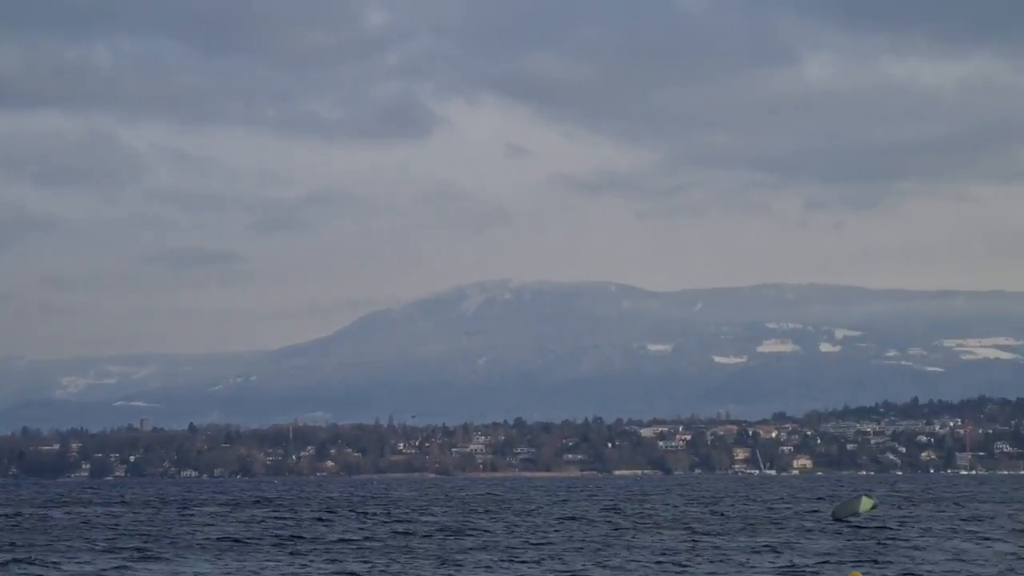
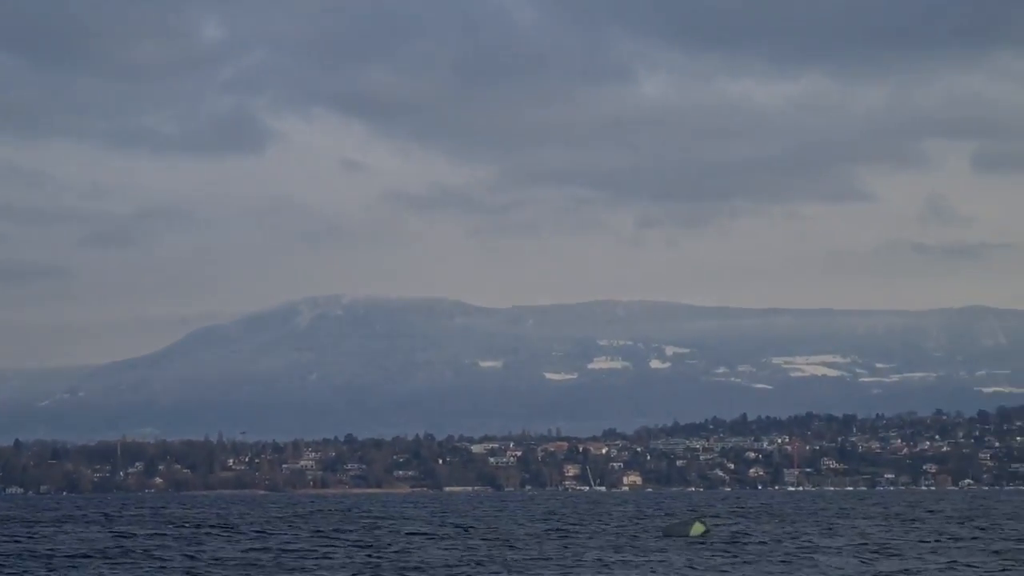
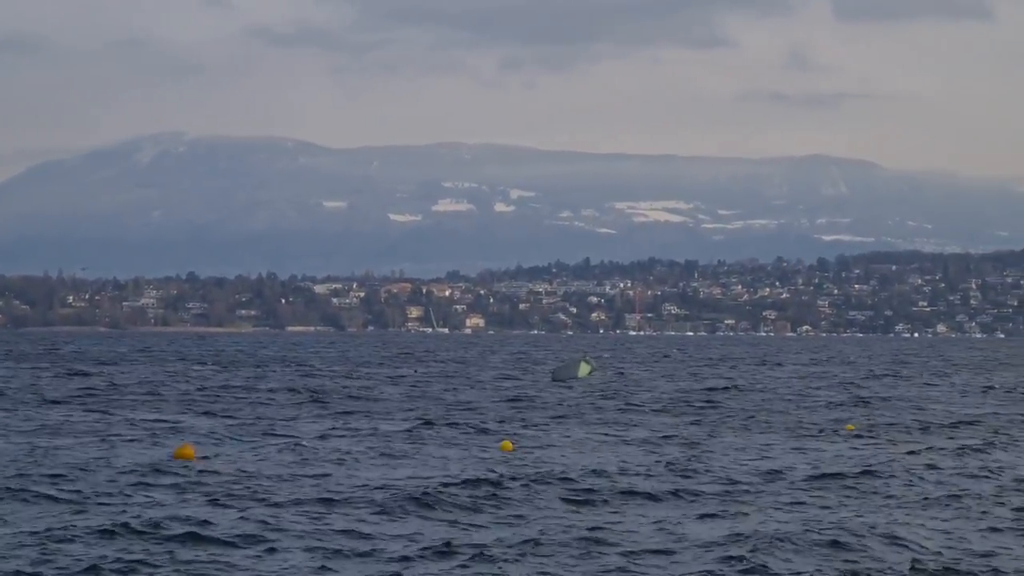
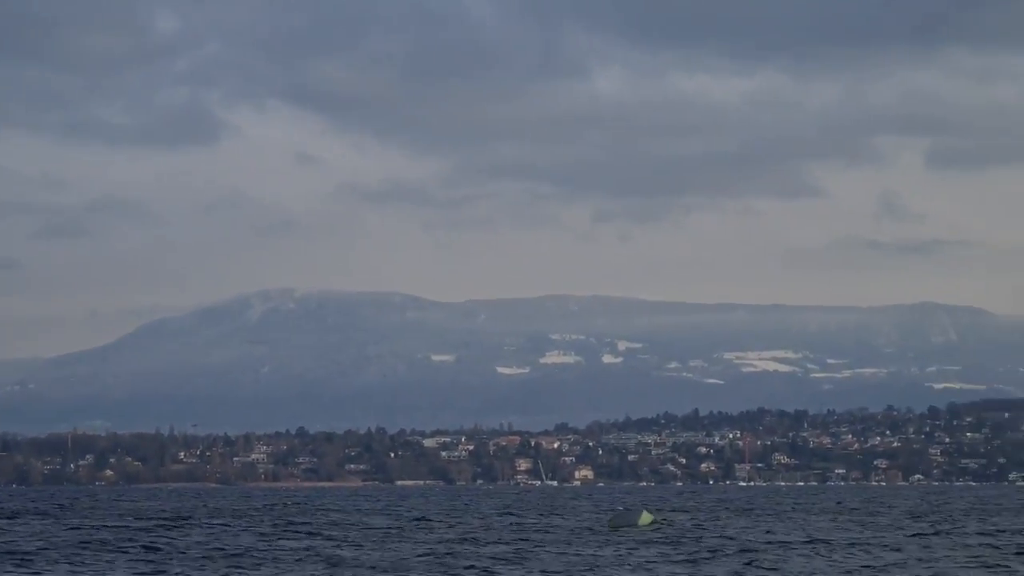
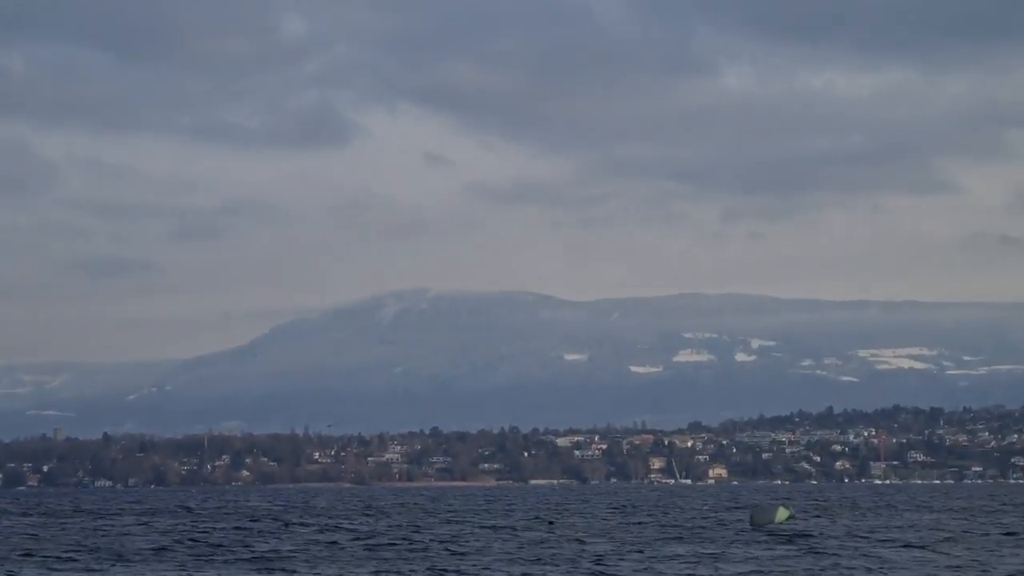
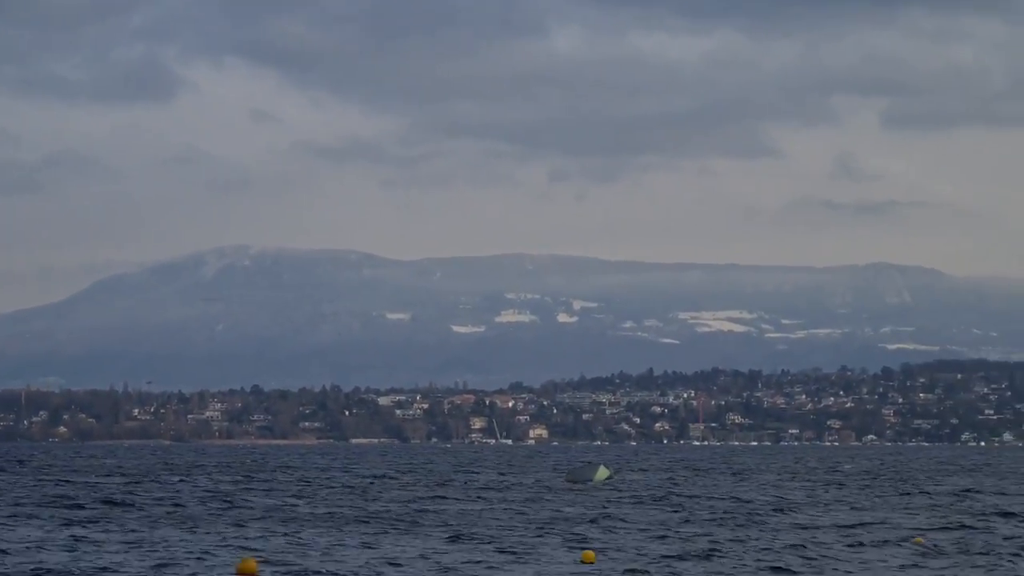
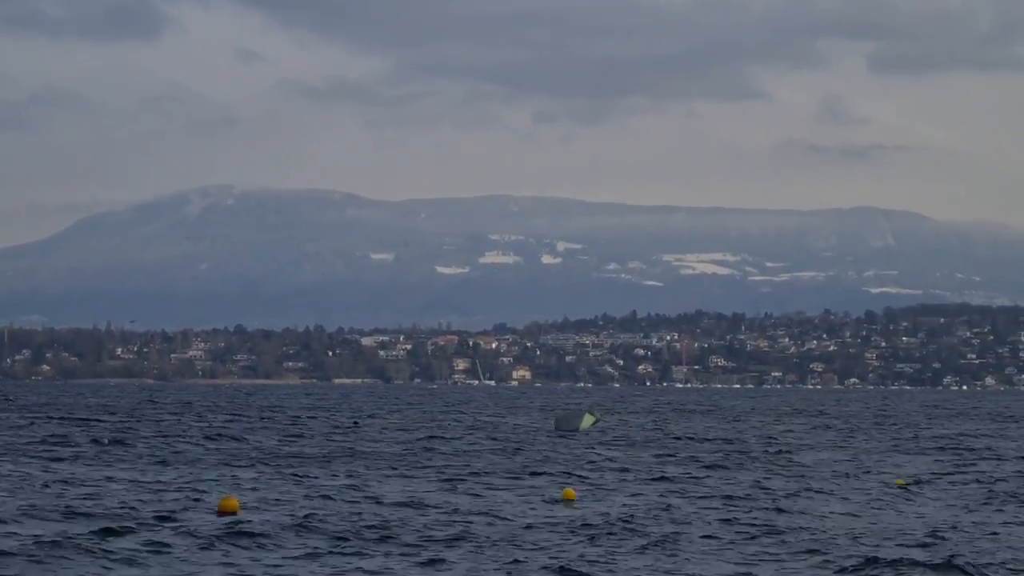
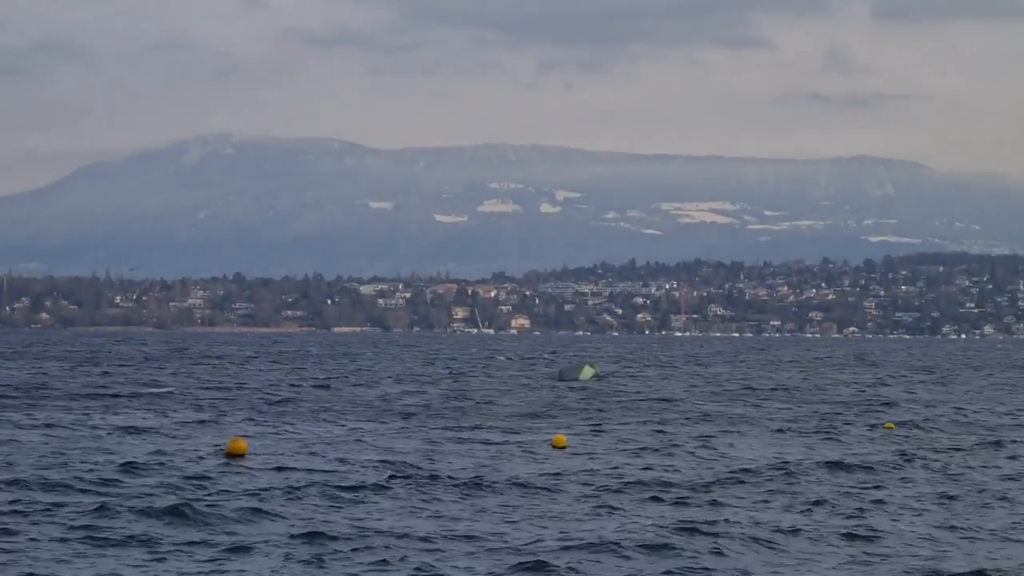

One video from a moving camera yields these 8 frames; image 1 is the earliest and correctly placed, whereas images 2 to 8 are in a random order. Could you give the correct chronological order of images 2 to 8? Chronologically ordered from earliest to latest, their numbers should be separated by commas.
5, 2, 4, 6, 7, 8, 3
